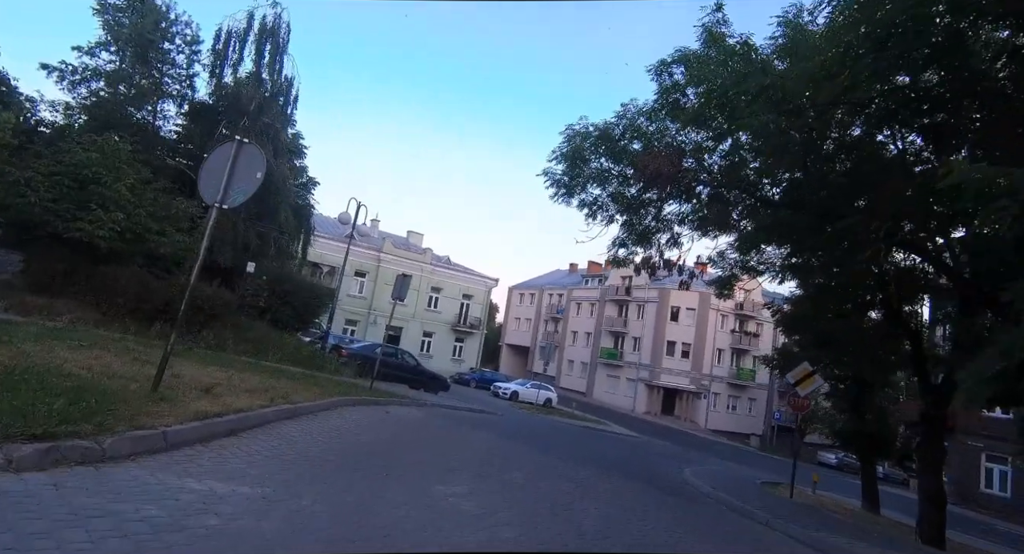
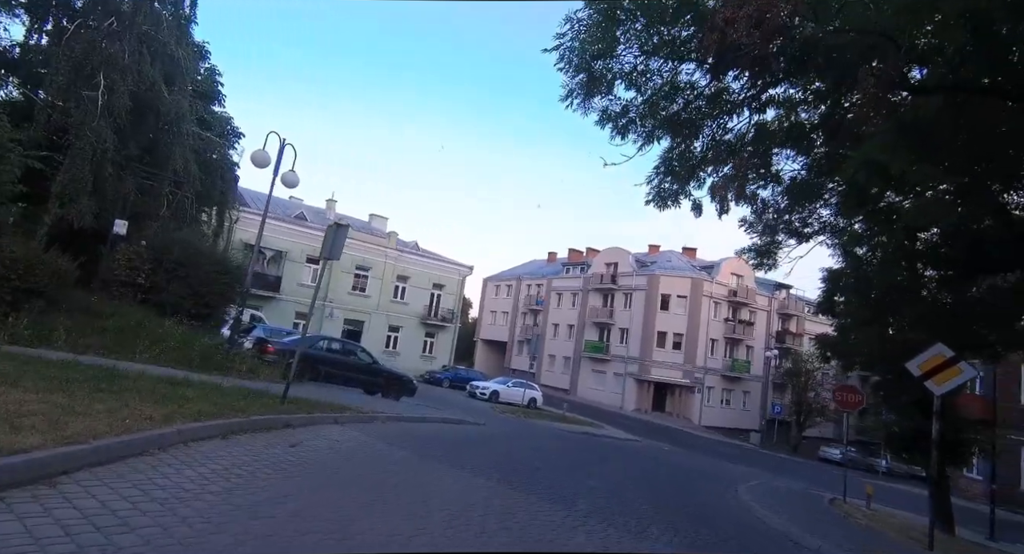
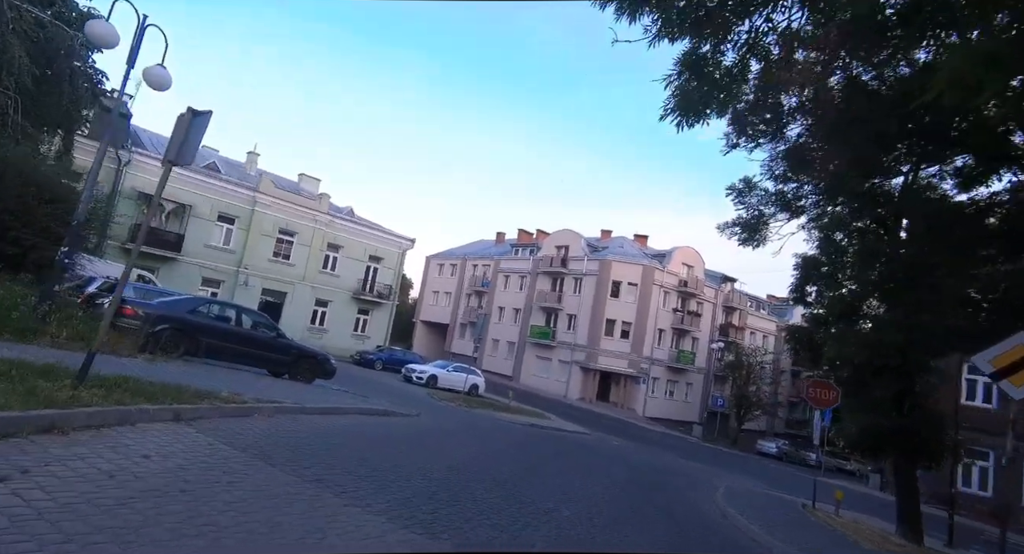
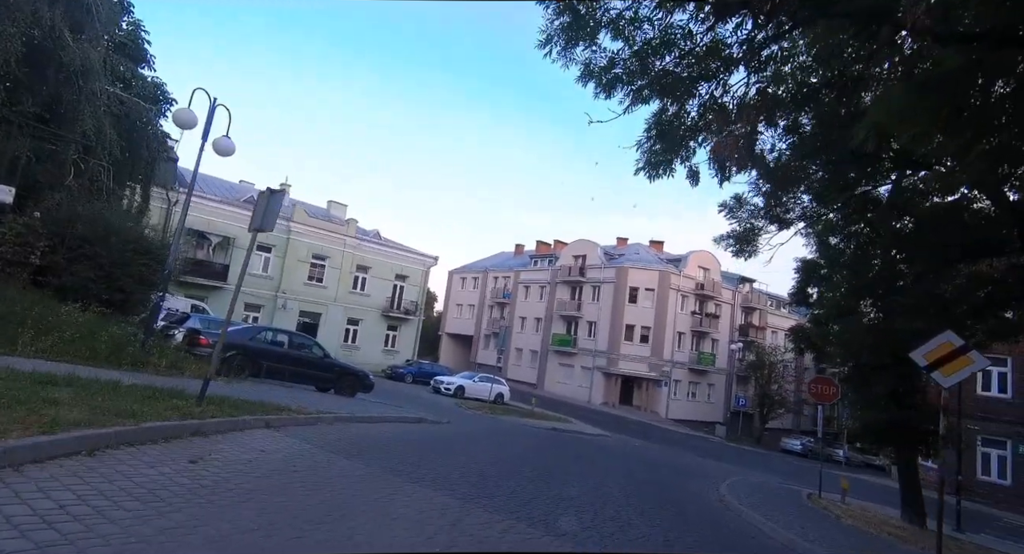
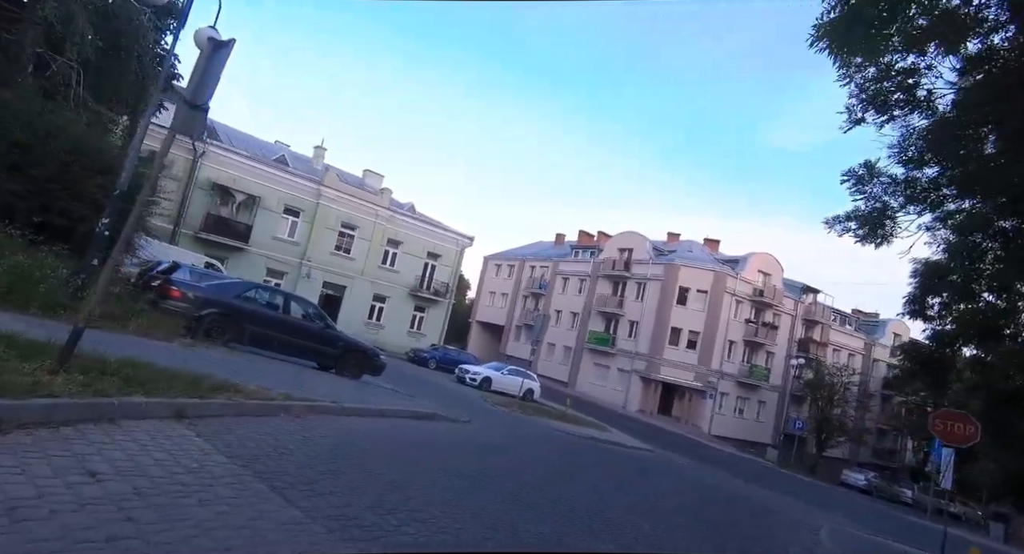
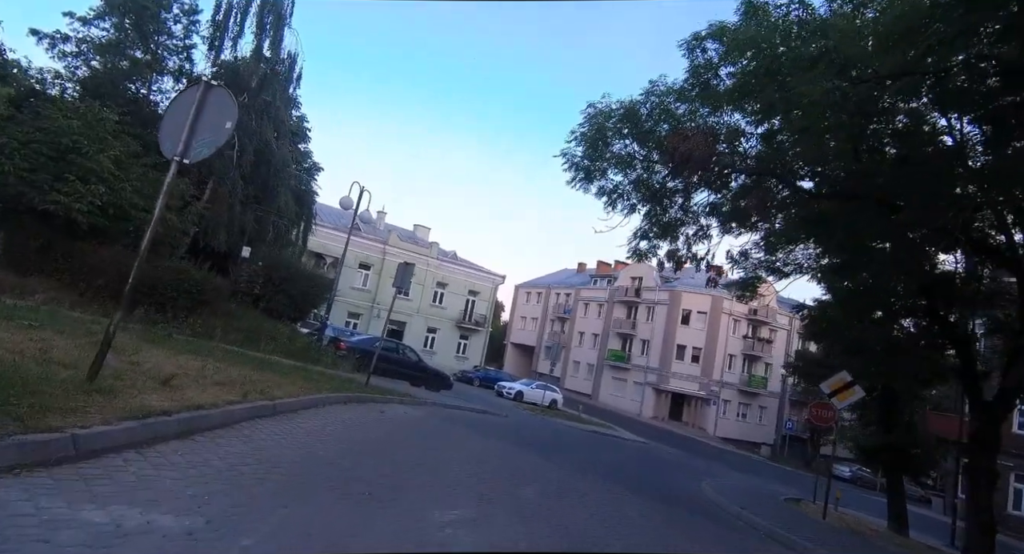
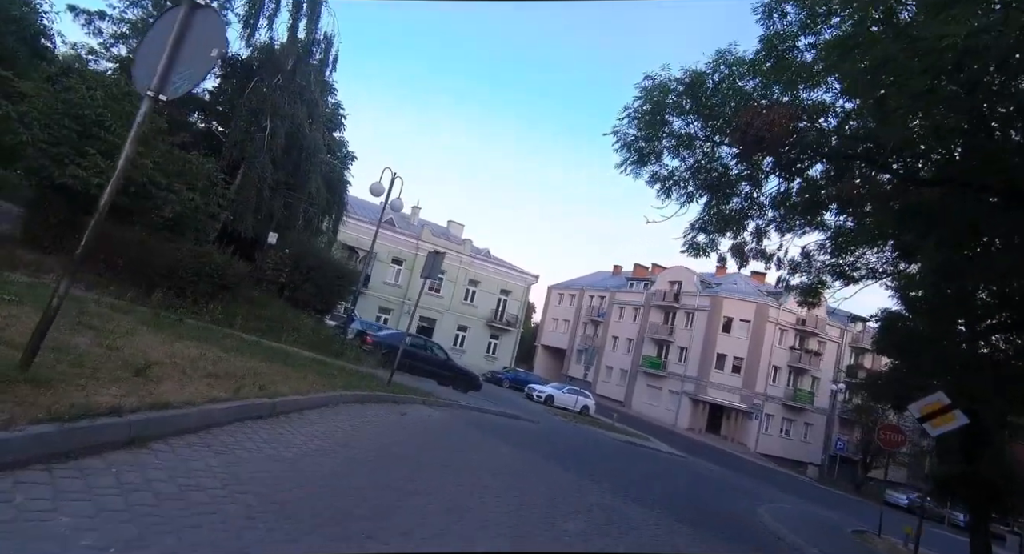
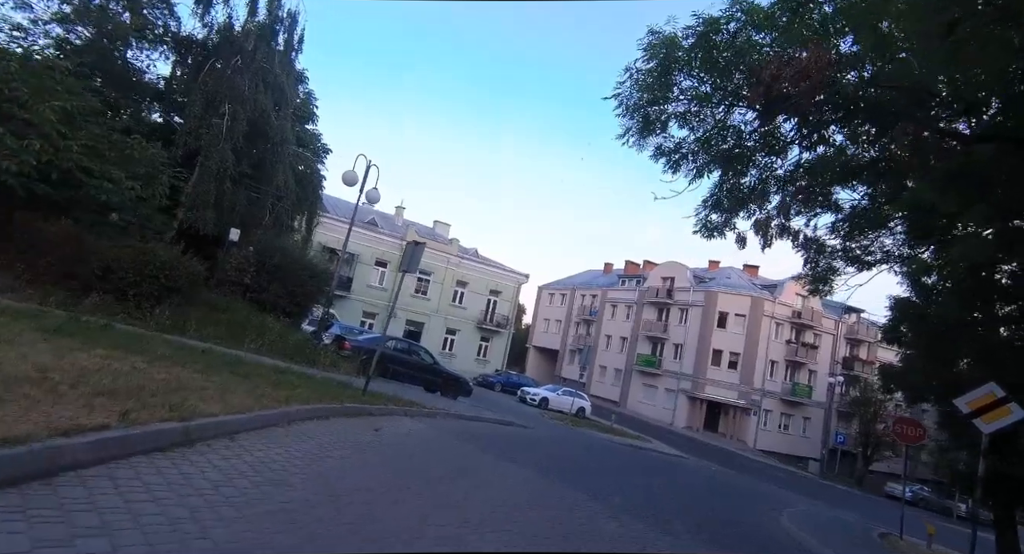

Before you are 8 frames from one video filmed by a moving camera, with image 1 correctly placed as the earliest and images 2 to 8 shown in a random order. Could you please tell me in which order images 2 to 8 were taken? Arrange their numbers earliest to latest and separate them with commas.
6, 7, 8, 2, 4, 3, 5
